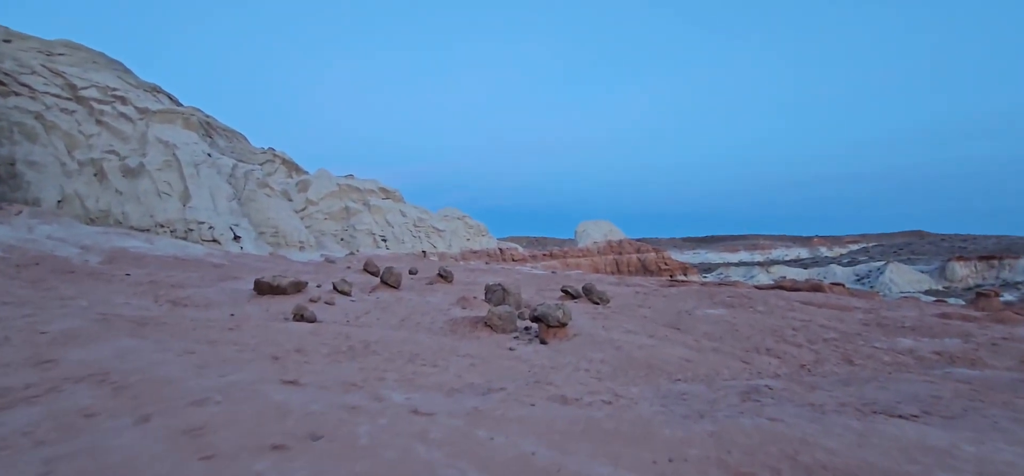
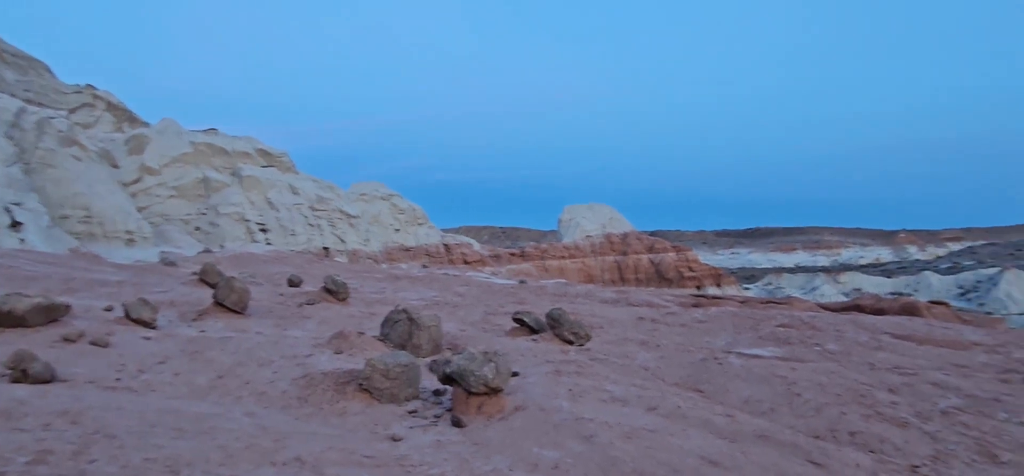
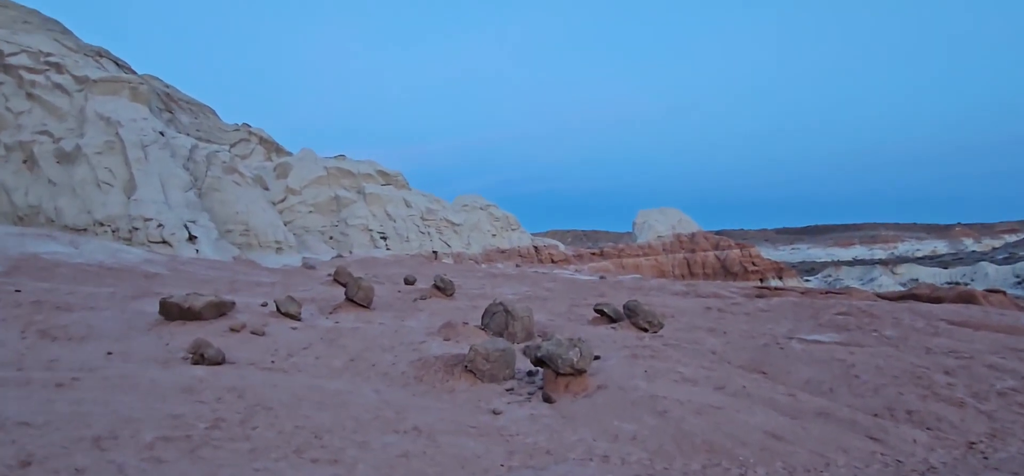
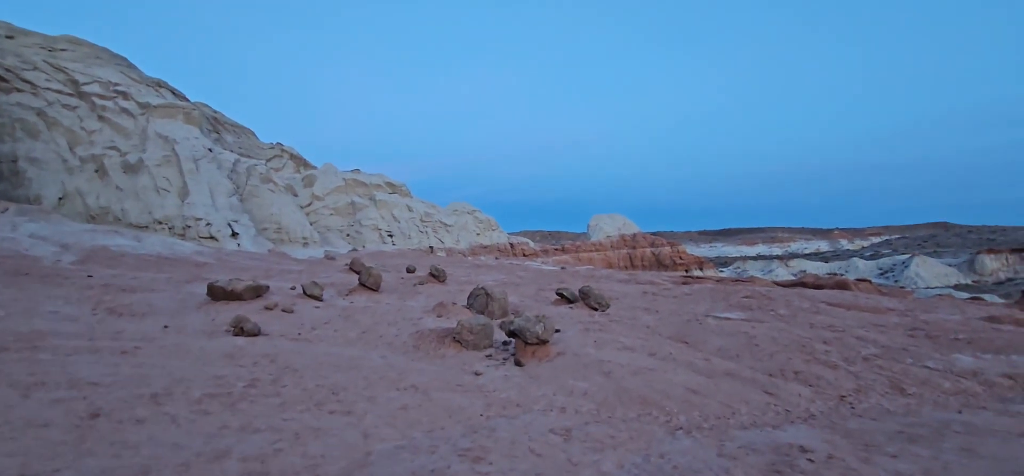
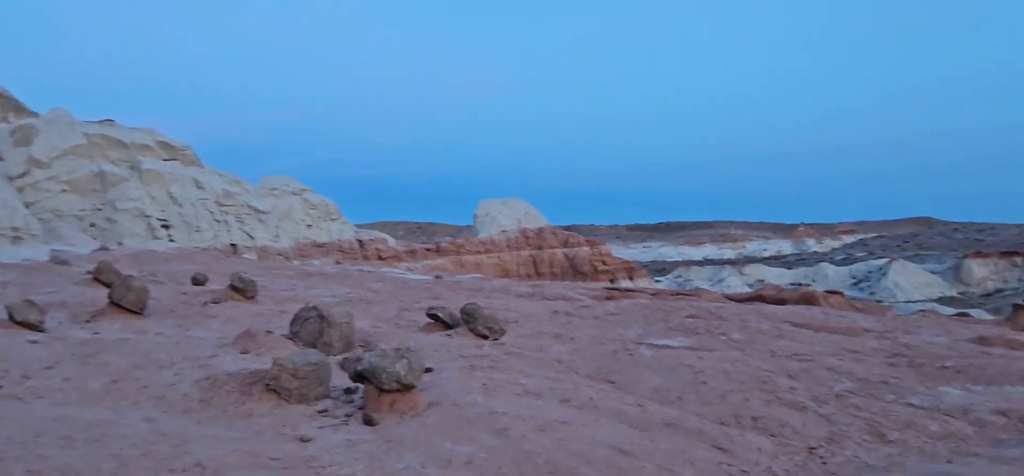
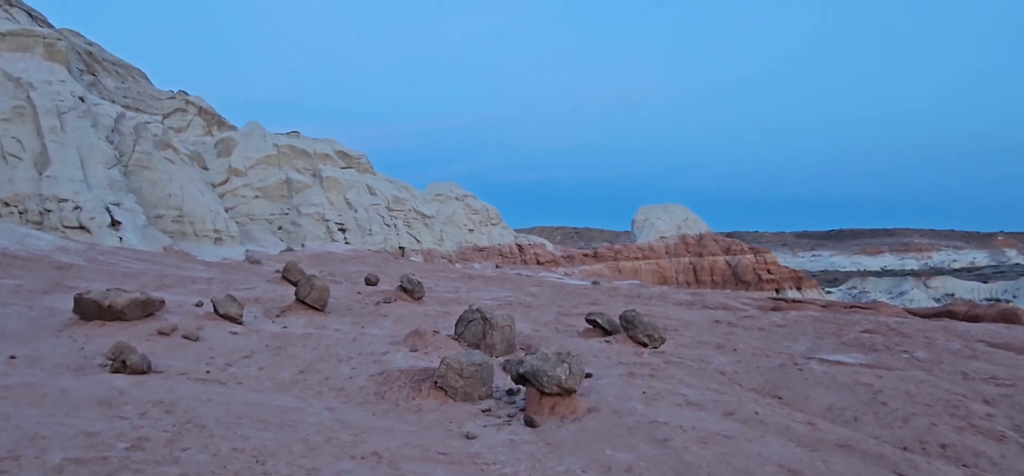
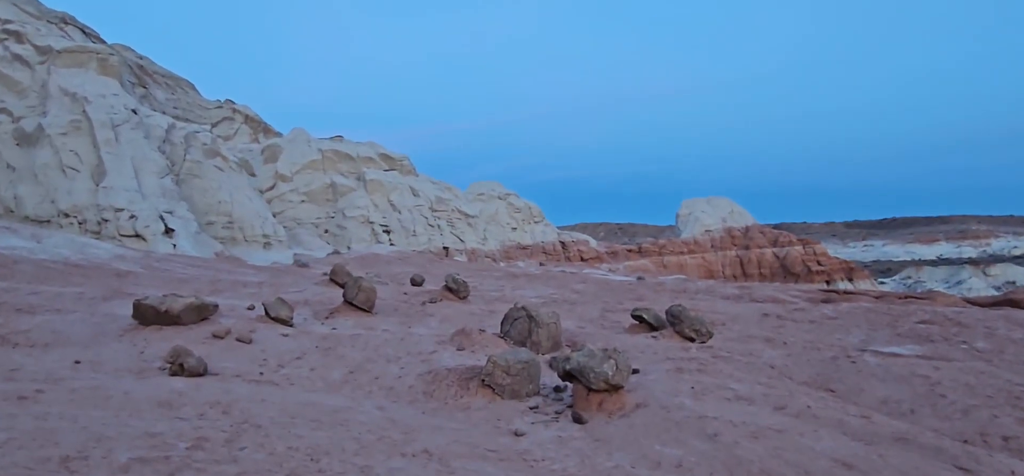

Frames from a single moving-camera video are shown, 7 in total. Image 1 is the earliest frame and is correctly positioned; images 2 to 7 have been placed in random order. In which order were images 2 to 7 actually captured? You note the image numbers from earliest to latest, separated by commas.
4, 3, 7, 6, 2, 5
